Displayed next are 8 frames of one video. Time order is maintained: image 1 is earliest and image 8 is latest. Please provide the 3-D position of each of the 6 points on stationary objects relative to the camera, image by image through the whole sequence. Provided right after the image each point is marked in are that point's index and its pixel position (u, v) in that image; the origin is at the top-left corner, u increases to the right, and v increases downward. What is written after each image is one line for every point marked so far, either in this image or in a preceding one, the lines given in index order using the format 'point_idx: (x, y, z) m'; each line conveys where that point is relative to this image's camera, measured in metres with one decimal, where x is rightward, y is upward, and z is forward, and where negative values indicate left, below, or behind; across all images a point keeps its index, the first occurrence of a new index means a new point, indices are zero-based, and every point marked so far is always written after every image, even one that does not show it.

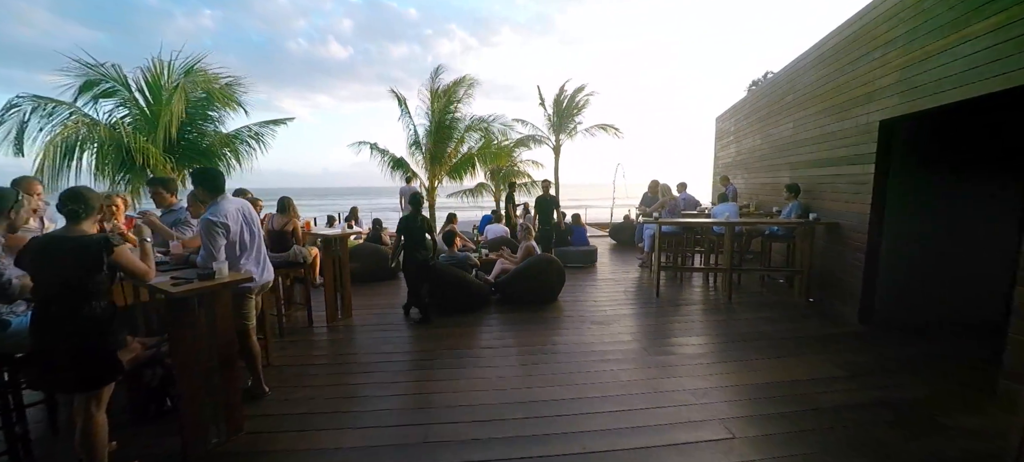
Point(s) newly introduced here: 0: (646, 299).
0: (+1.7, -0.9, +5.1) m
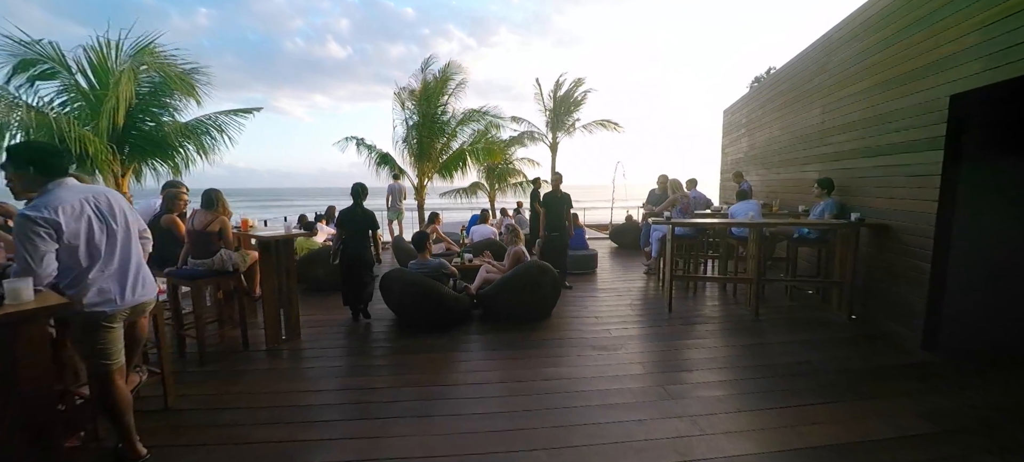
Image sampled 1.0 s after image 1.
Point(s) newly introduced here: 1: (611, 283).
0: (+1.5, -0.9, +4.3) m
1: (+1.4, -0.8, +5.7) m
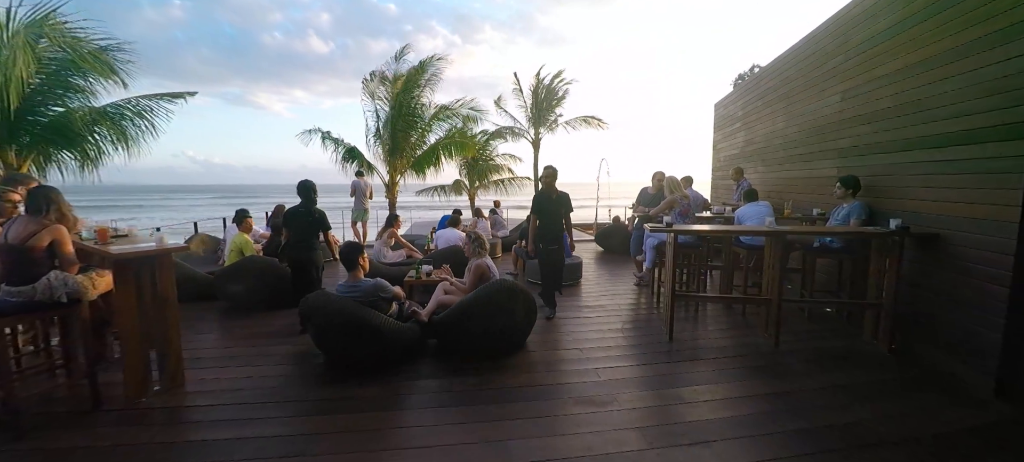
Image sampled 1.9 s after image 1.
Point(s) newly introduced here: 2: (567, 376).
0: (+1.2, -1.0, +3.5) m
1: (+1.0, -0.8, +4.9) m
2: (+0.4, -1.0, +2.9) m
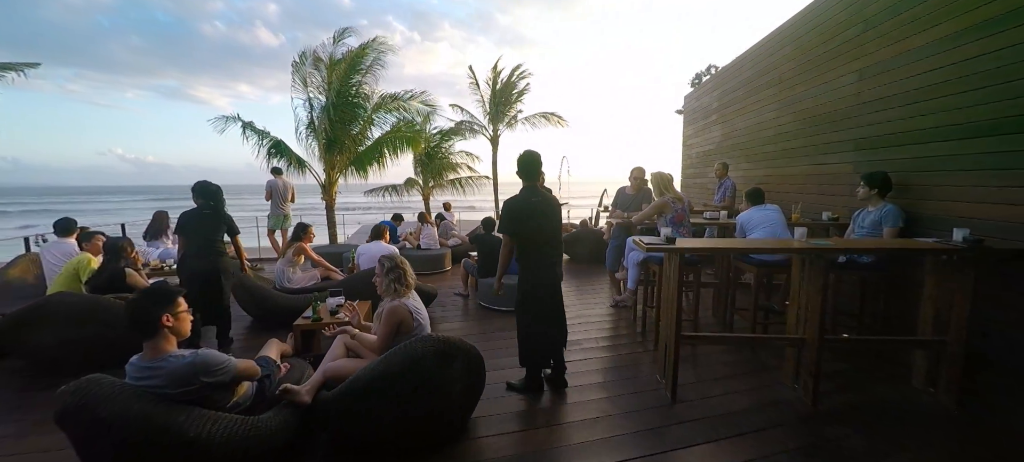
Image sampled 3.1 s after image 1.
0: (+0.9, -1.1, +2.5) m
1: (+0.5, -0.9, +3.9) m
2: (+0.1, -1.2, +1.8) m
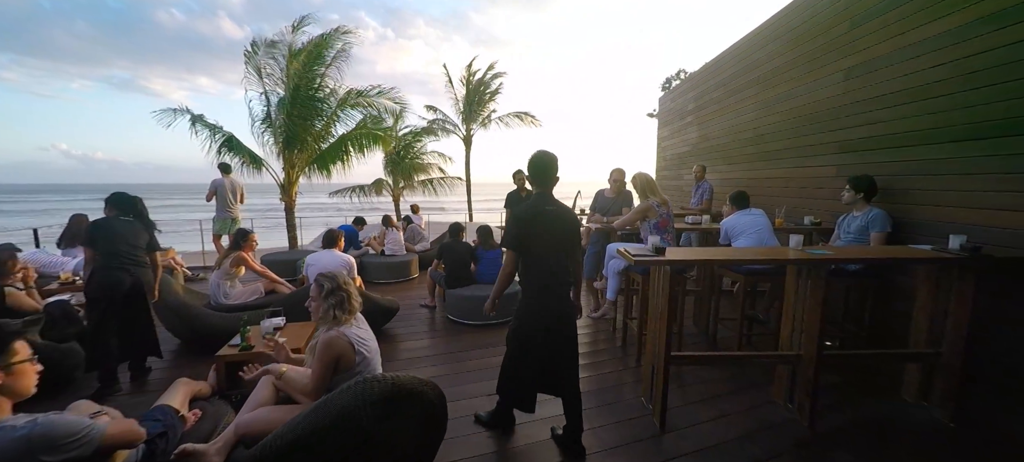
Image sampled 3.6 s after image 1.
0: (+0.7, -1.2, +2.2) m
1: (+0.3, -1.0, +3.6) m
2: (0.0, -1.2, +1.5) m
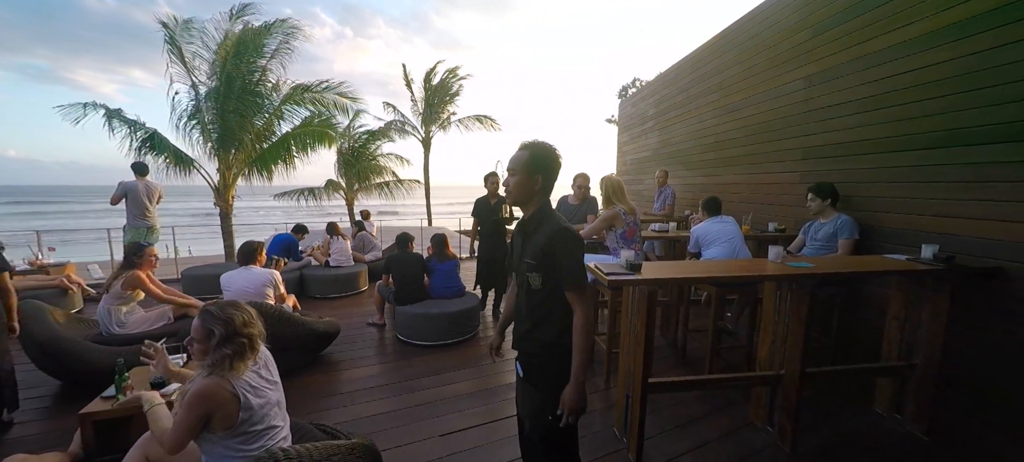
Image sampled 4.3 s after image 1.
0: (+0.5, -1.3, +1.9) m
1: (-0.1, -1.1, +3.2) m
2: (-0.2, -1.3, +1.1) m
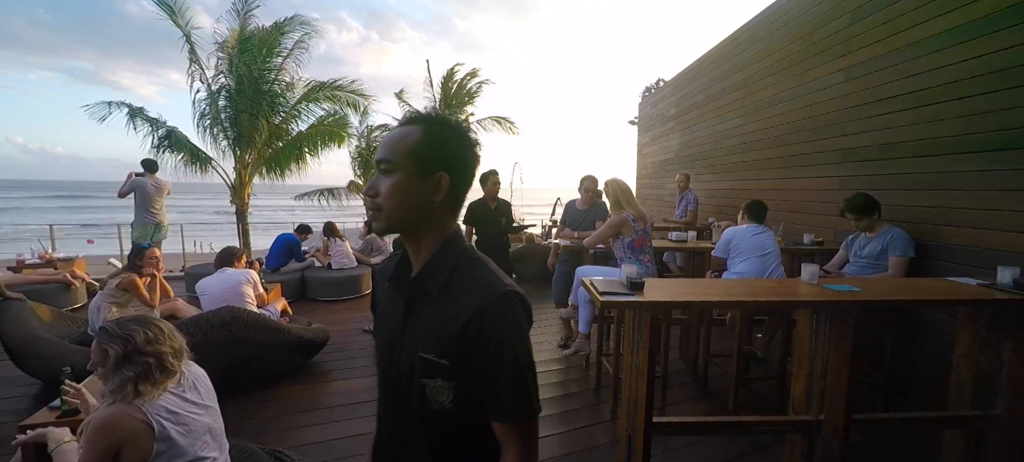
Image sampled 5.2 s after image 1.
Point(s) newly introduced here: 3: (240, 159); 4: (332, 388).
0: (+0.4, -1.3, +1.6) m
1: (-0.1, -1.1, +3.0) m
2: (-0.3, -1.3, +0.8) m
3: (-5.8, +1.5, +8.5) m
4: (-1.4, -1.2, +3.1) m
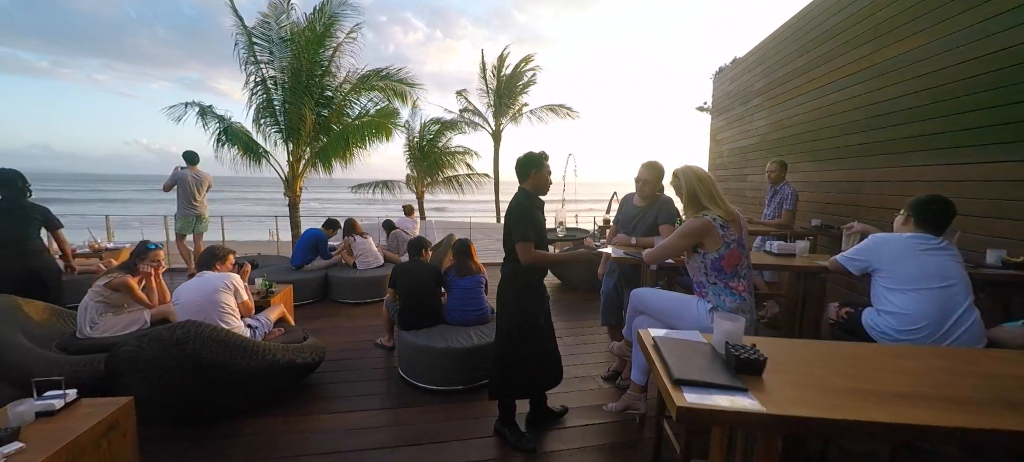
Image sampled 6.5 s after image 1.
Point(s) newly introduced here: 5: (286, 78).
0: (+0.4, -1.3, +0.8) m
1: (+0.1, -1.2, +2.2) m
2: (-0.5, -1.4, +0.2) m
3: (-4.7, +1.7, +8.5) m
4: (-1.2, -1.2, +2.5) m
5: (-4.6, +3.0, +8.0) m
